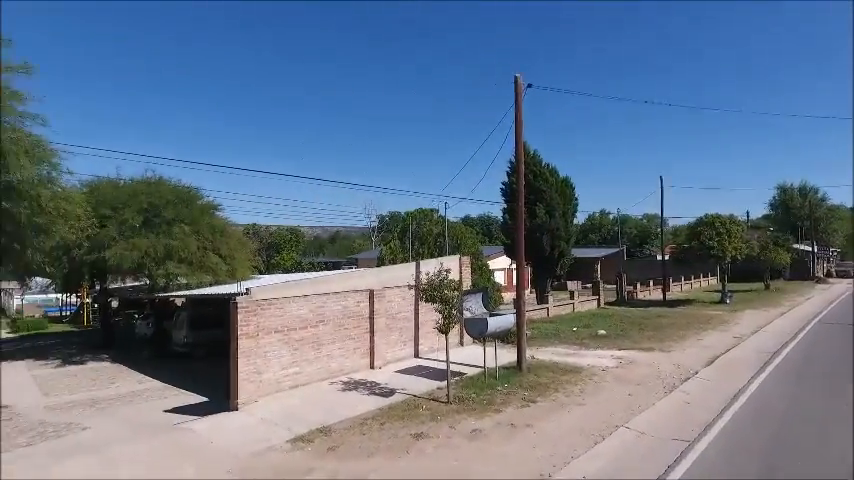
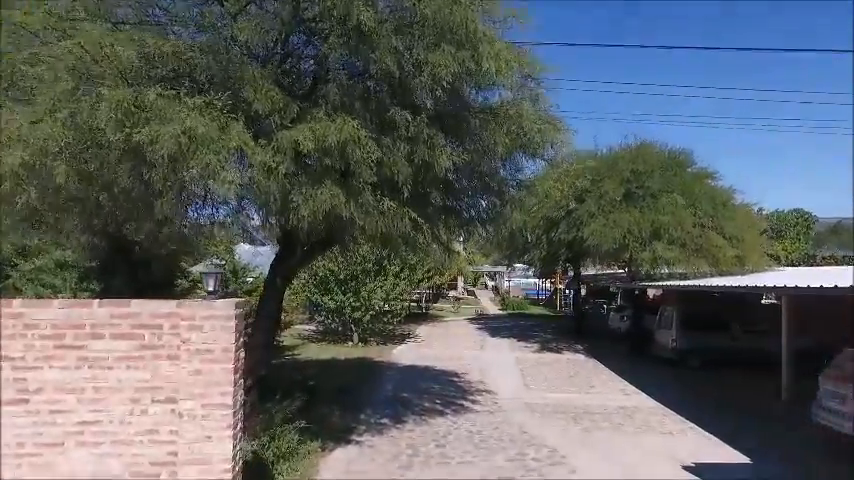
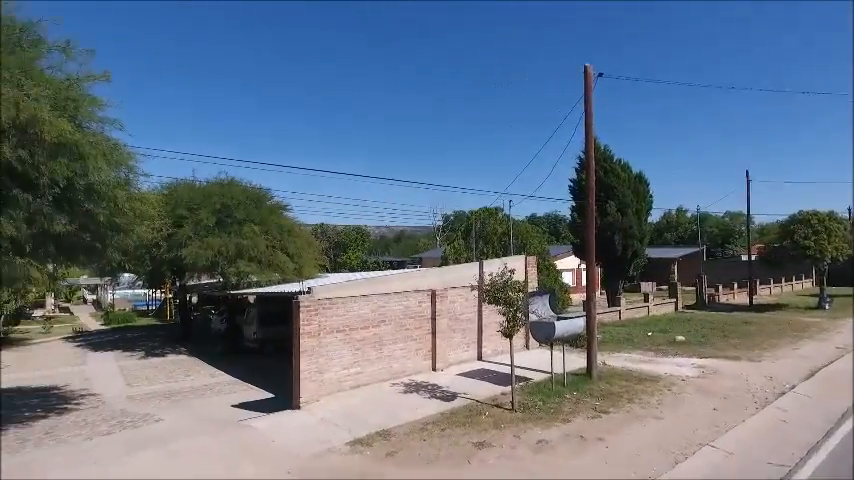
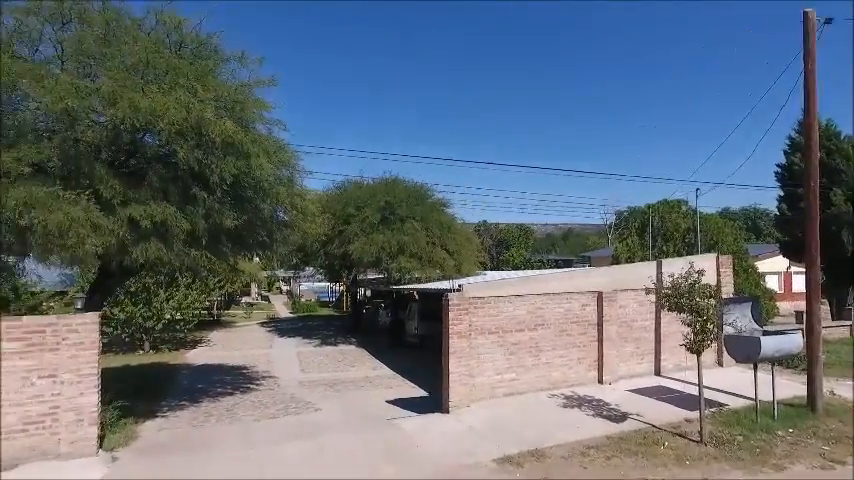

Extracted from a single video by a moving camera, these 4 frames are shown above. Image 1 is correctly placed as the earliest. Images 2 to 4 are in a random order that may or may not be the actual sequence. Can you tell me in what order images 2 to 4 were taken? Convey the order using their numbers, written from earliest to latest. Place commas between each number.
3, 4, 2
